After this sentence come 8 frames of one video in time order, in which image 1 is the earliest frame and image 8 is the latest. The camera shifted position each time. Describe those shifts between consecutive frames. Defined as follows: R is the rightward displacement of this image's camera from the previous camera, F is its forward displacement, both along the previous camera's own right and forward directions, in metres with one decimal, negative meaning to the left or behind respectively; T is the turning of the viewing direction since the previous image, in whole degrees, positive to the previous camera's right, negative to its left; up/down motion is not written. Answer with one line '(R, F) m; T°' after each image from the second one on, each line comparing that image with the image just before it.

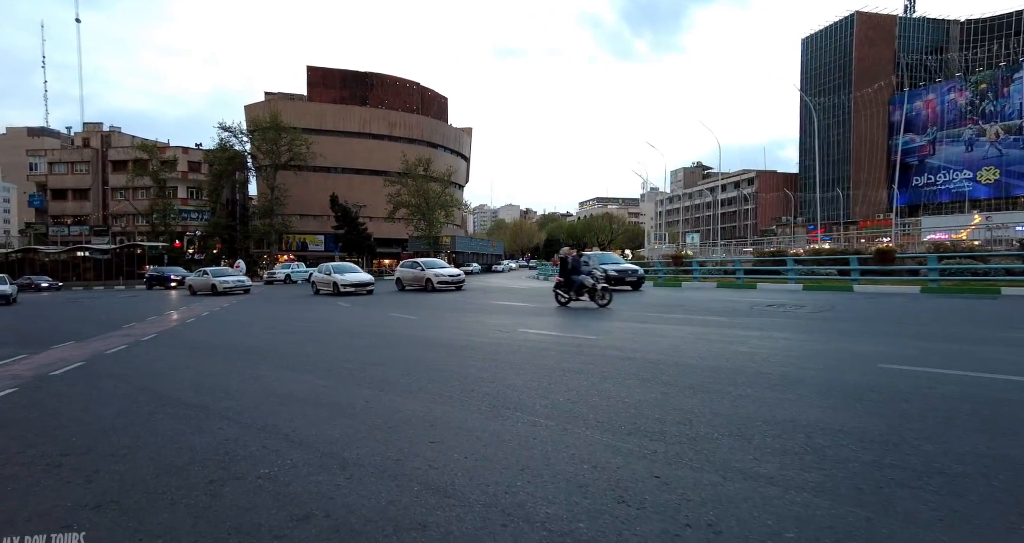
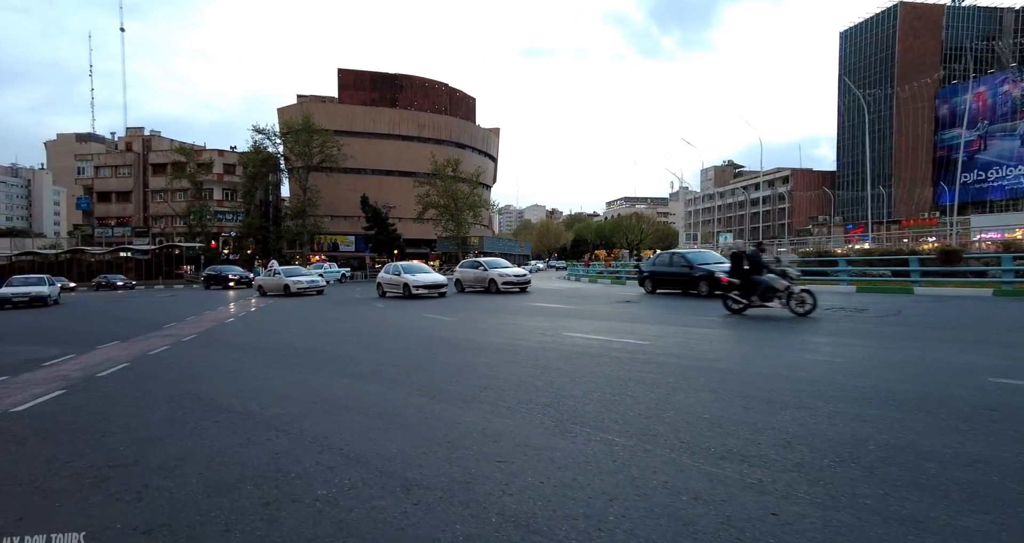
(-0.4, +0.4) m; -3°
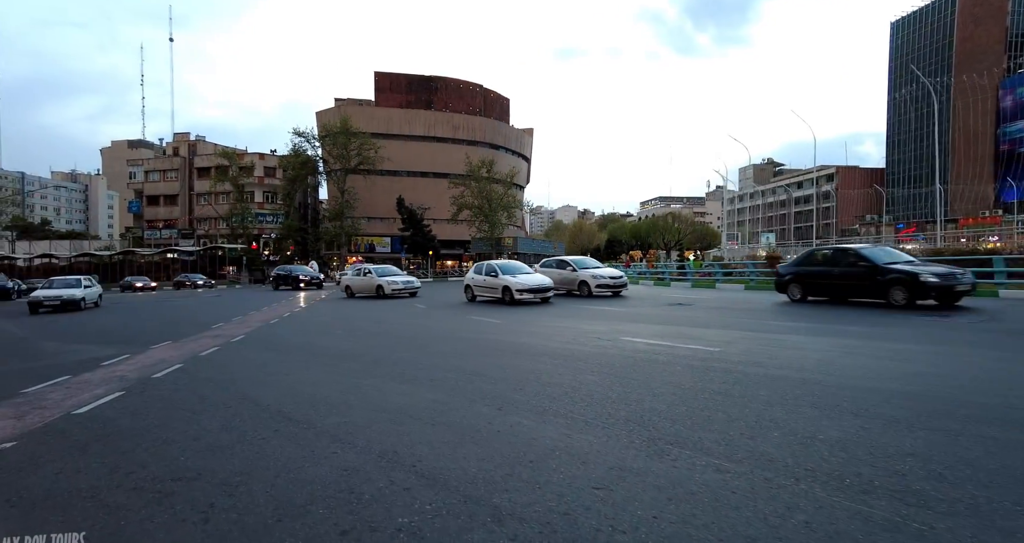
(-0.5, +0.4) m; -4°
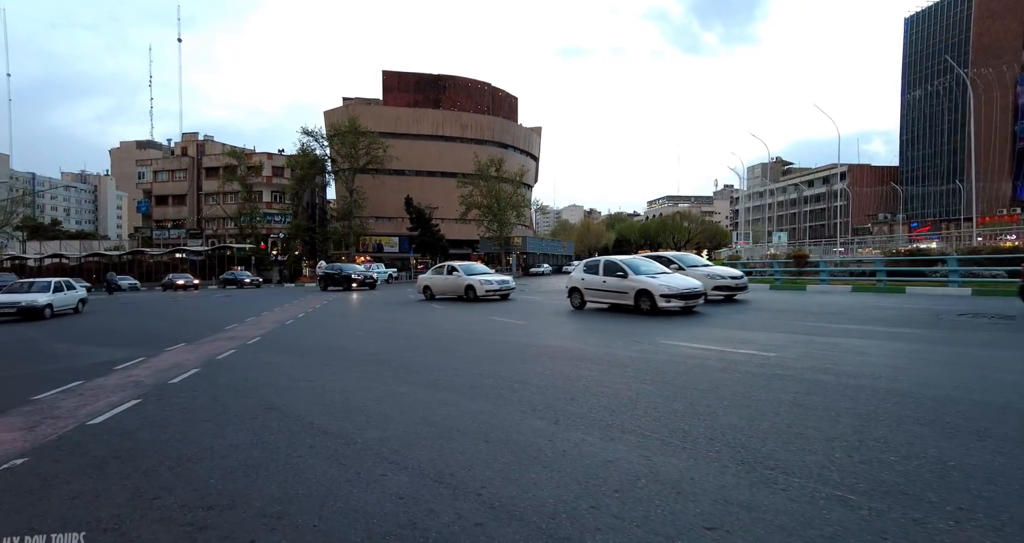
(-0.5, +0.5) m; -1°
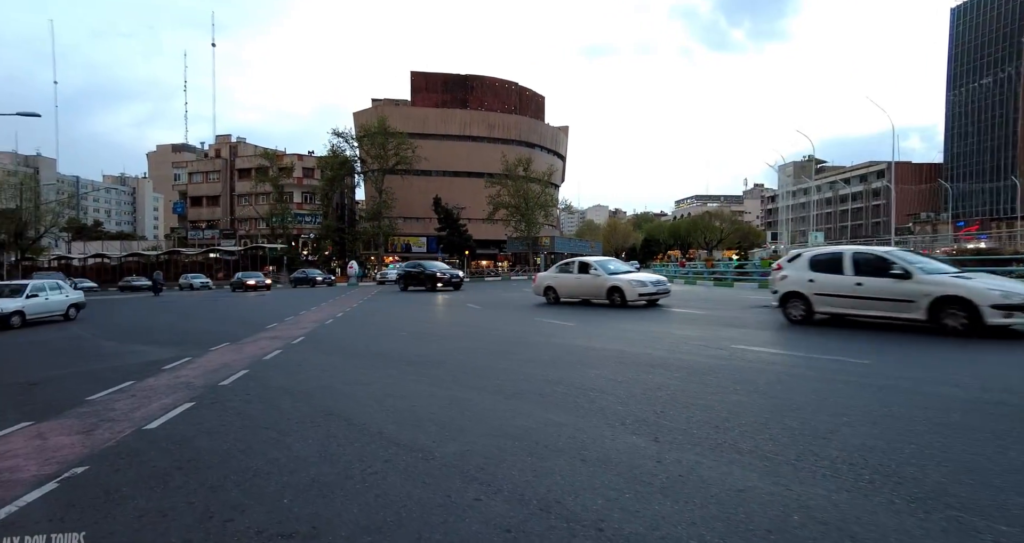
(-0.6, +0.5) m; -3°
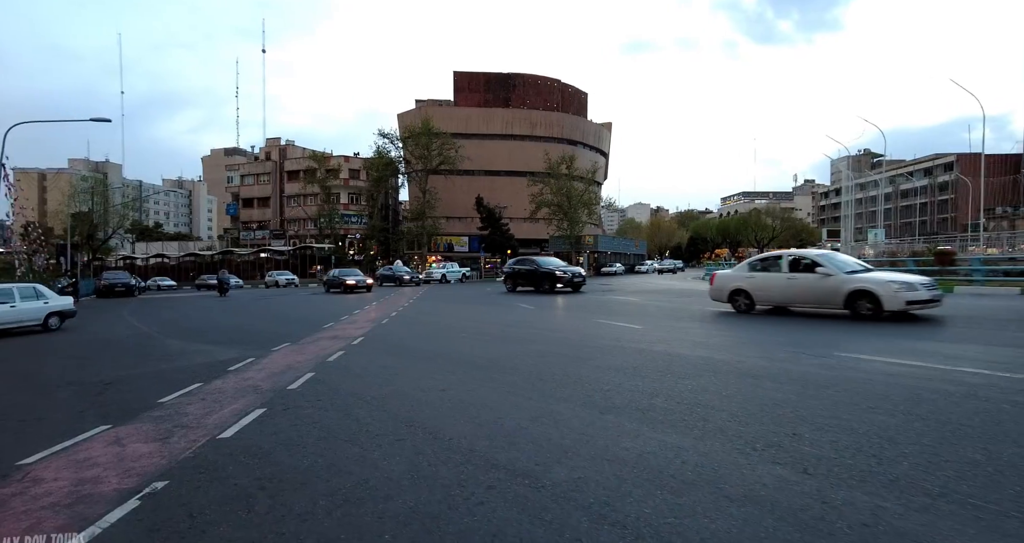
(-0.6, +0.5) m; -4°
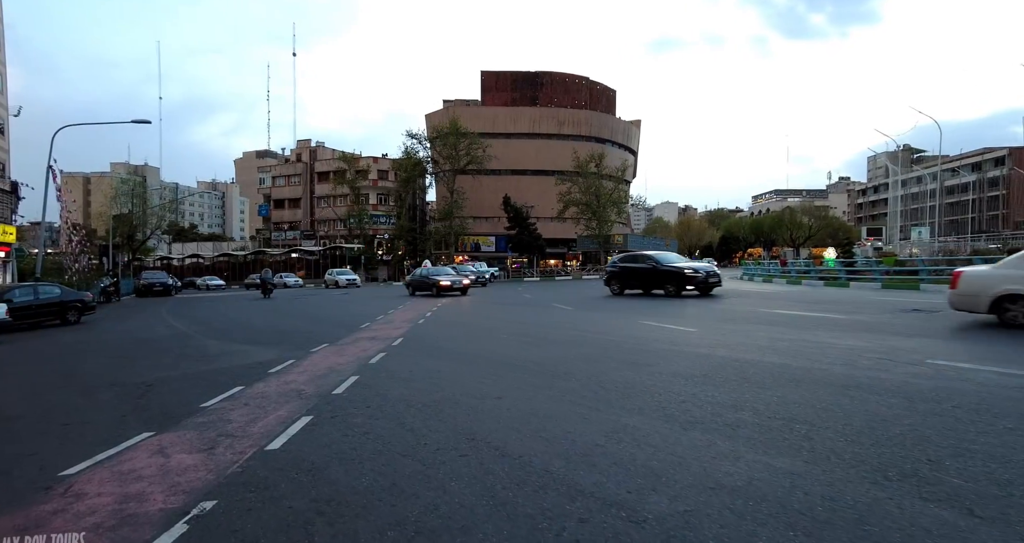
(-0.5, +0.5) m; -3°
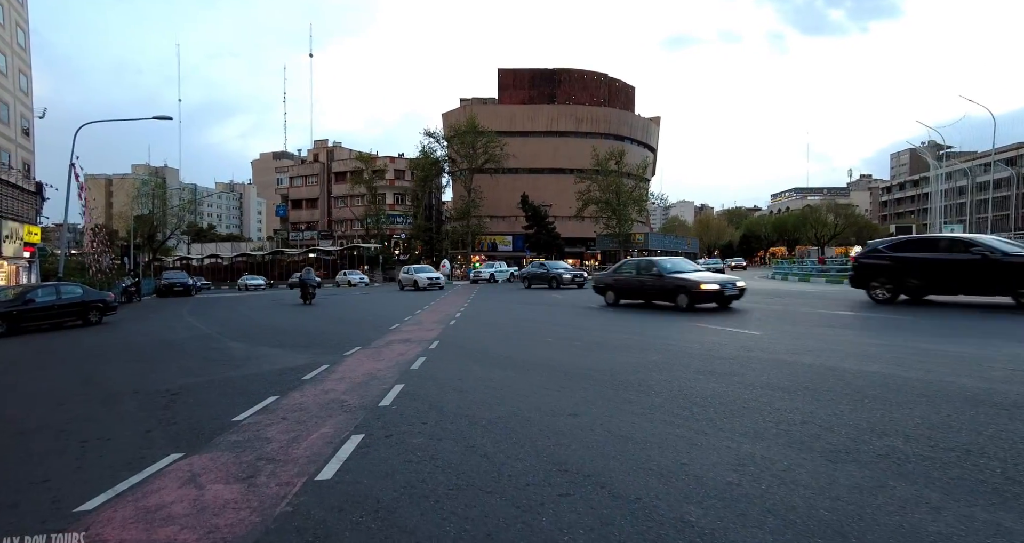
(-0.7, +0.9) m; -2°
